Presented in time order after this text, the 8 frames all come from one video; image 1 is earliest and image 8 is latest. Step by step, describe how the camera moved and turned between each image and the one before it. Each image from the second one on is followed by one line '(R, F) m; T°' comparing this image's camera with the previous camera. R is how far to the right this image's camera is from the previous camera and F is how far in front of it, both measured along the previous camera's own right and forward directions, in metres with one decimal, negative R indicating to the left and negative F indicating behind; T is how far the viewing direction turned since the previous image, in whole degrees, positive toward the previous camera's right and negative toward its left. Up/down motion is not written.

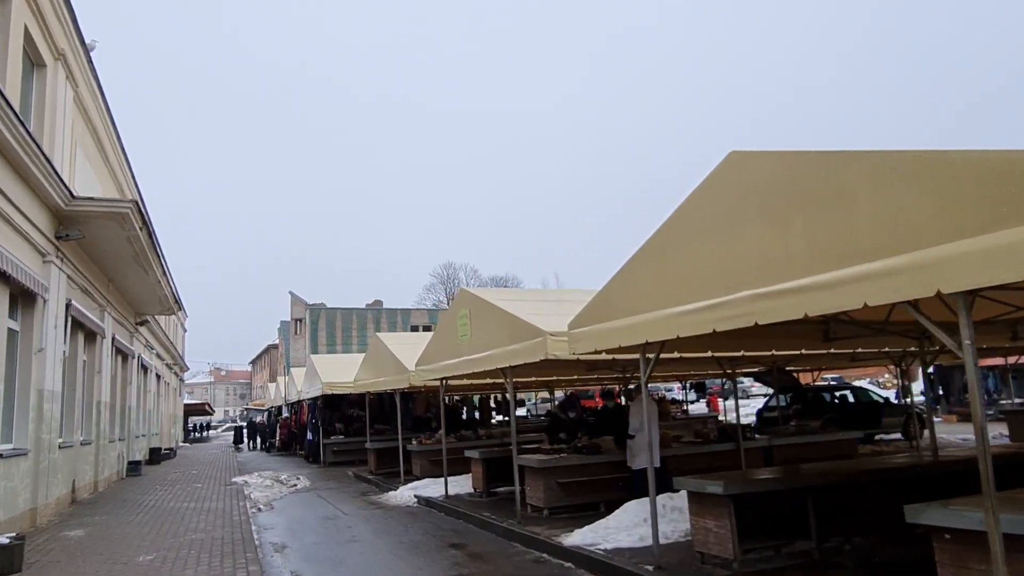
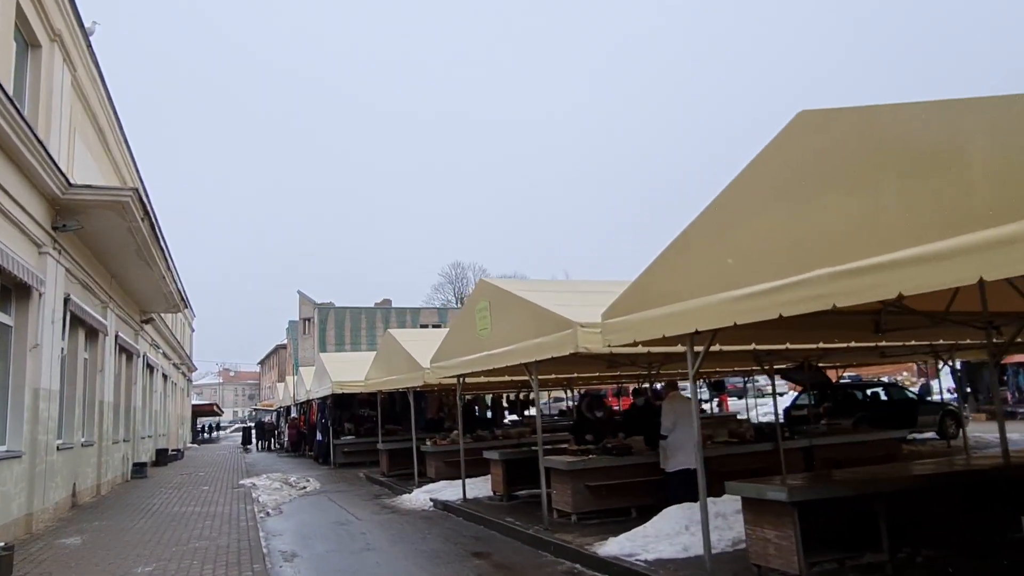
(-0.2, +0.7) m; -1°
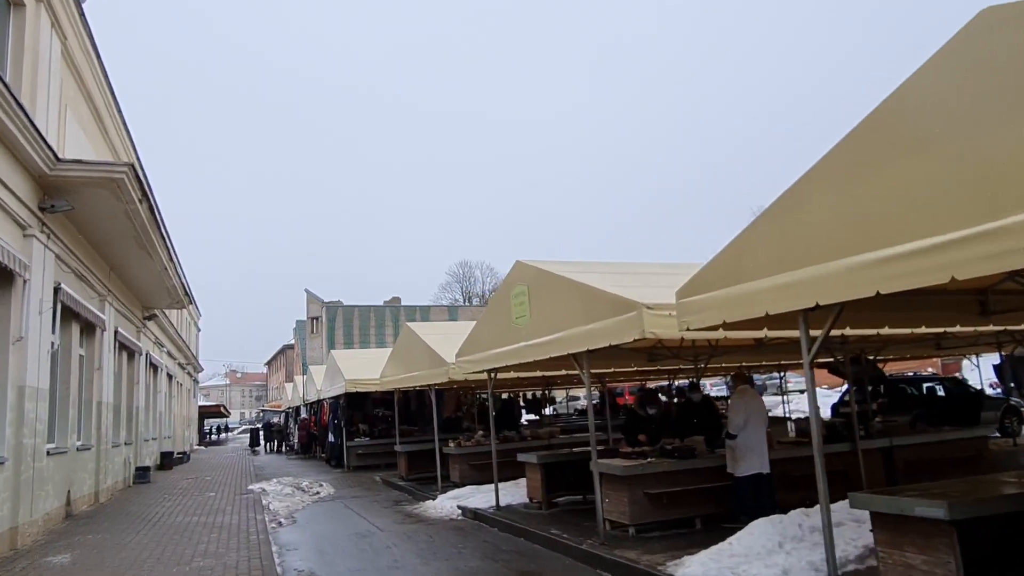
(-0.4, +1.1) m; 0°
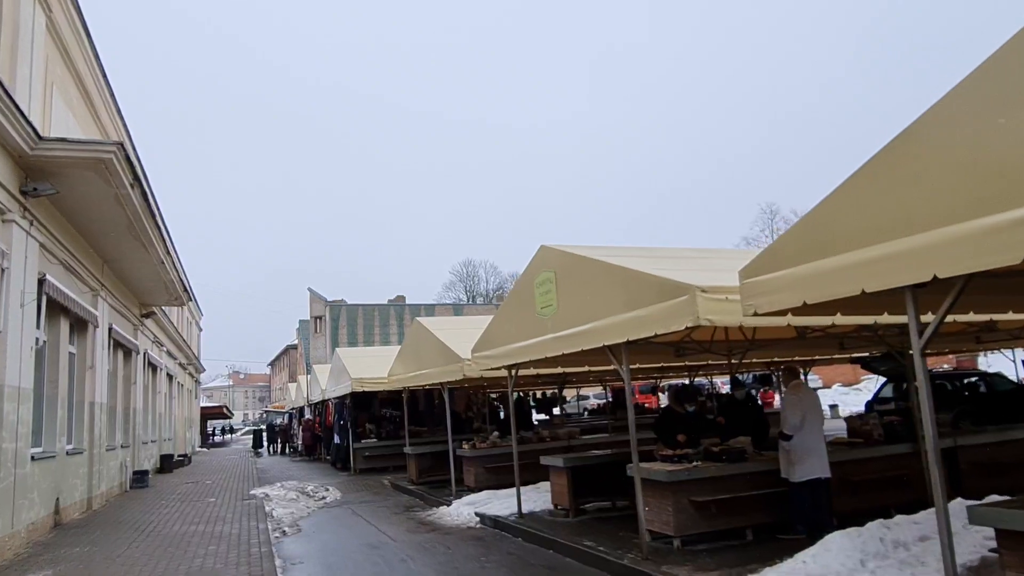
(-0.3, +0.8) m; 0°
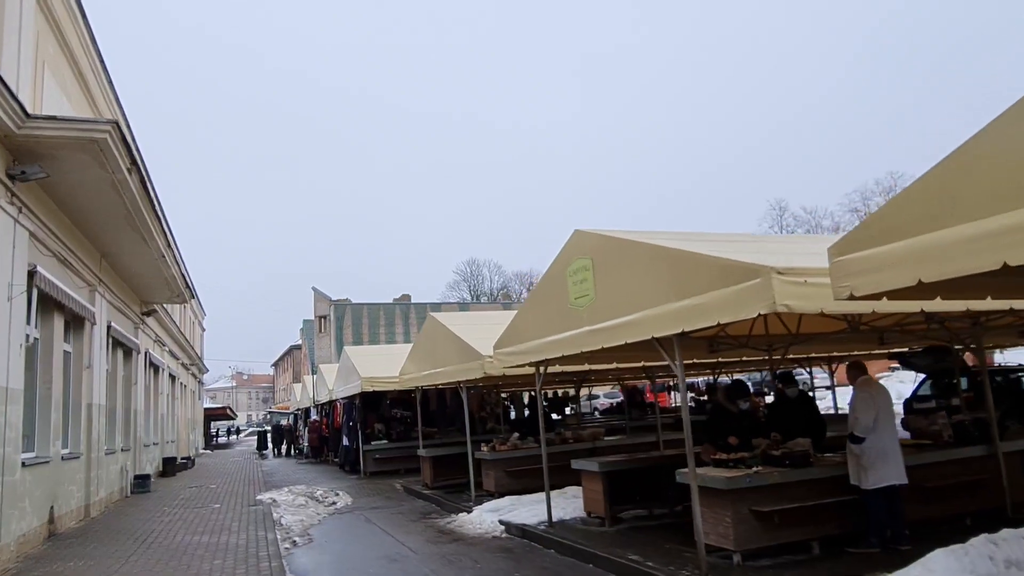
(-0.3, +0.7) m; 0°
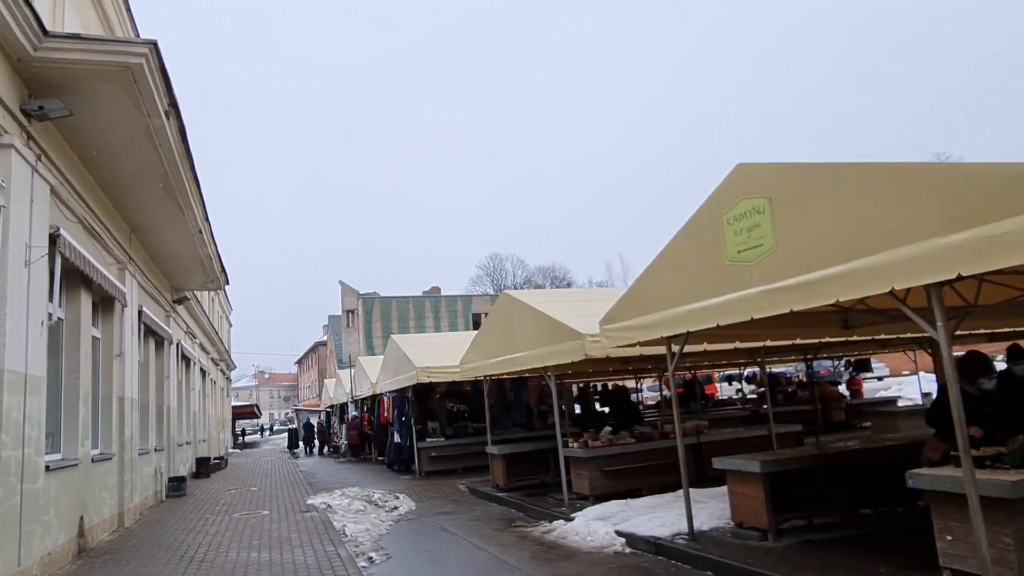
(-1.1, +1.7) m; -1°
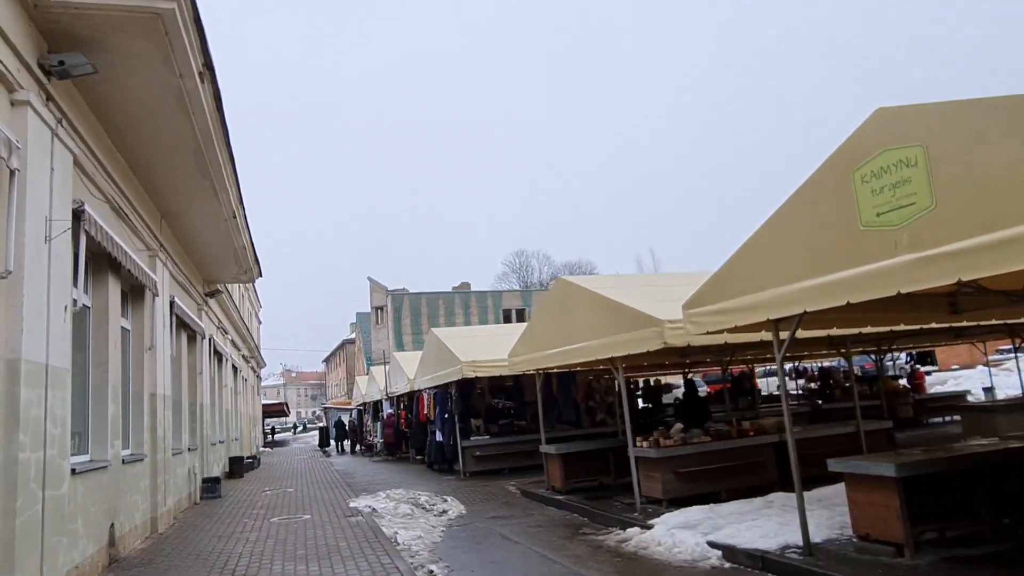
(-0.5, +0.9) m; -2°
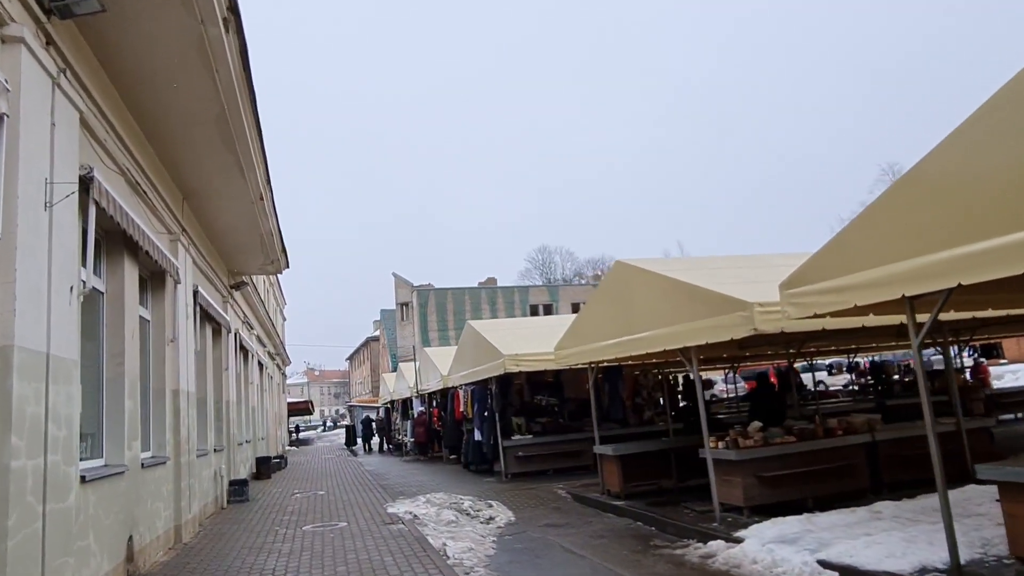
(-0.5, +1.0) m; -2°
